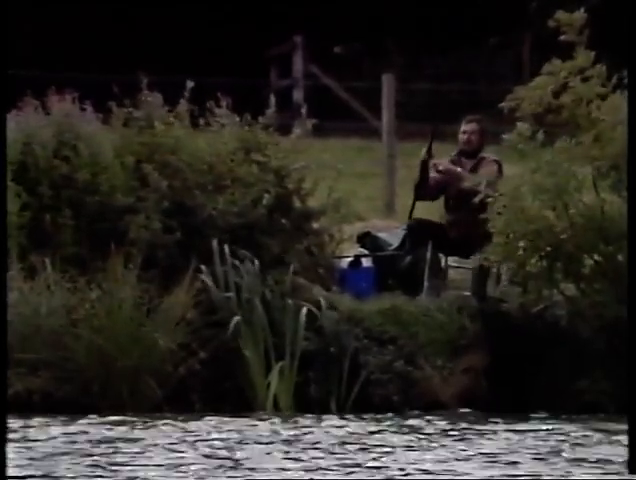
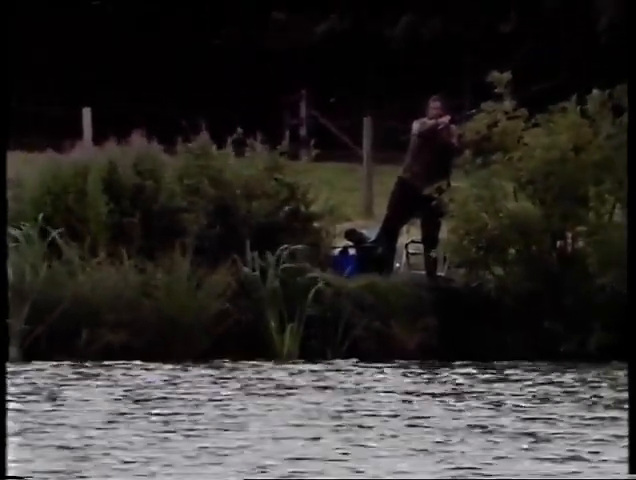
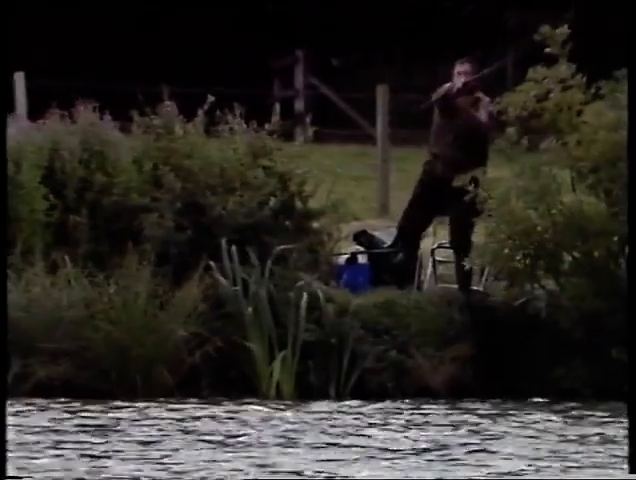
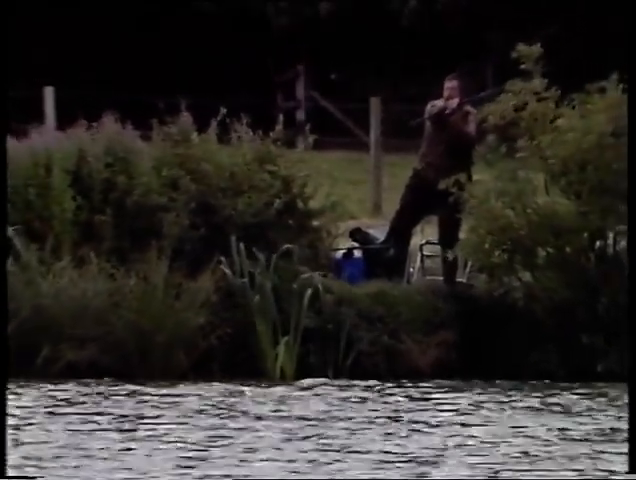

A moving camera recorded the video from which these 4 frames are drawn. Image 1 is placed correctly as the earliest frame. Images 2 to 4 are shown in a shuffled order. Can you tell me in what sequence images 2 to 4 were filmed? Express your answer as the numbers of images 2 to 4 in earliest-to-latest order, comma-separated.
3, 4, 2
